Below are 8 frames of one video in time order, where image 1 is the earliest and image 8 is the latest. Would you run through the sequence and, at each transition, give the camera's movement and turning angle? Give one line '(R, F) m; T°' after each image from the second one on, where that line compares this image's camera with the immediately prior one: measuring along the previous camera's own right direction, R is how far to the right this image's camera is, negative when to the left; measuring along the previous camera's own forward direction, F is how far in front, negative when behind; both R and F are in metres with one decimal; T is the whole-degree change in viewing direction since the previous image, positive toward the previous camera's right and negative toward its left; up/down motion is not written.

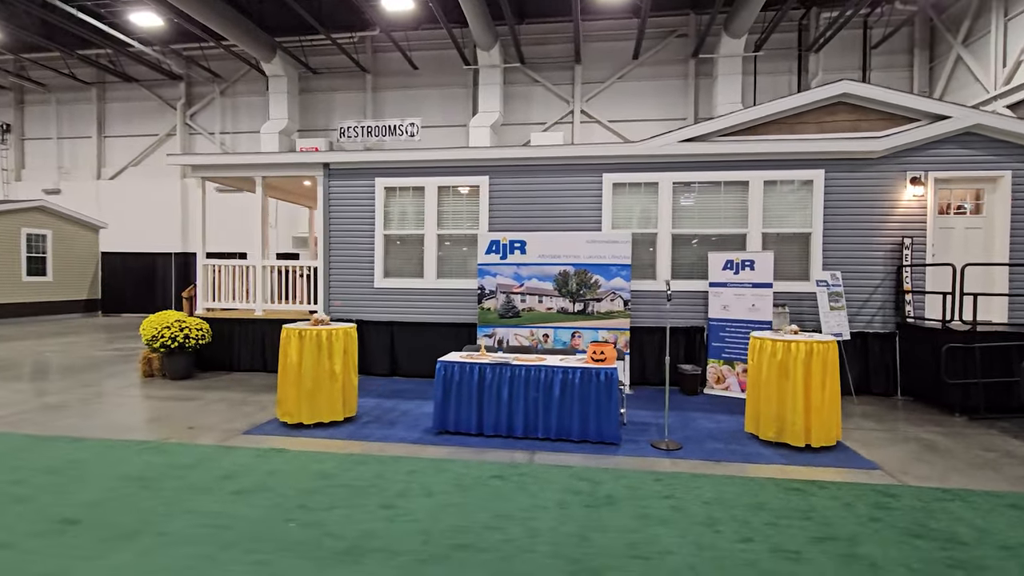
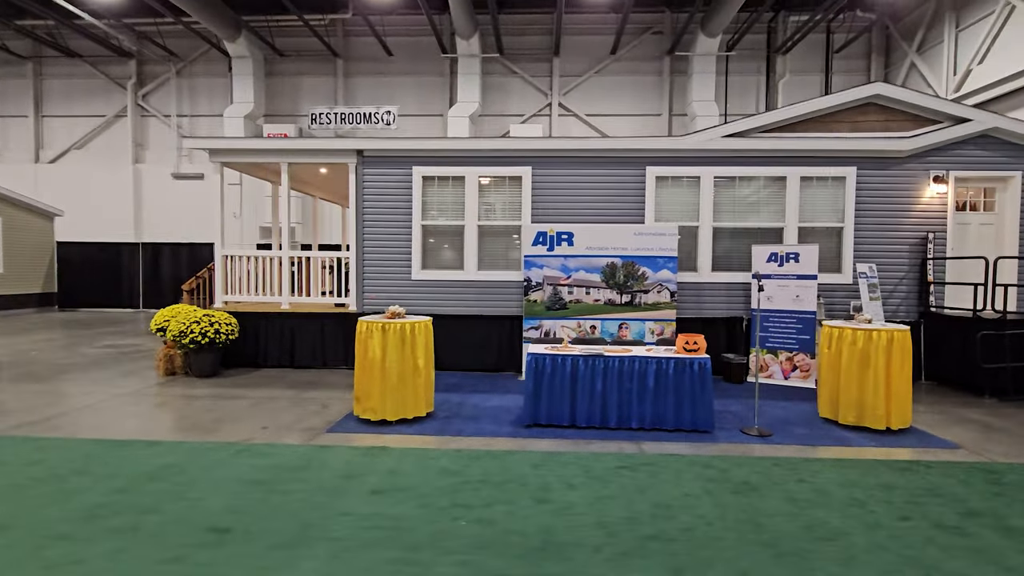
(-1.3, +0.1) m; +5°
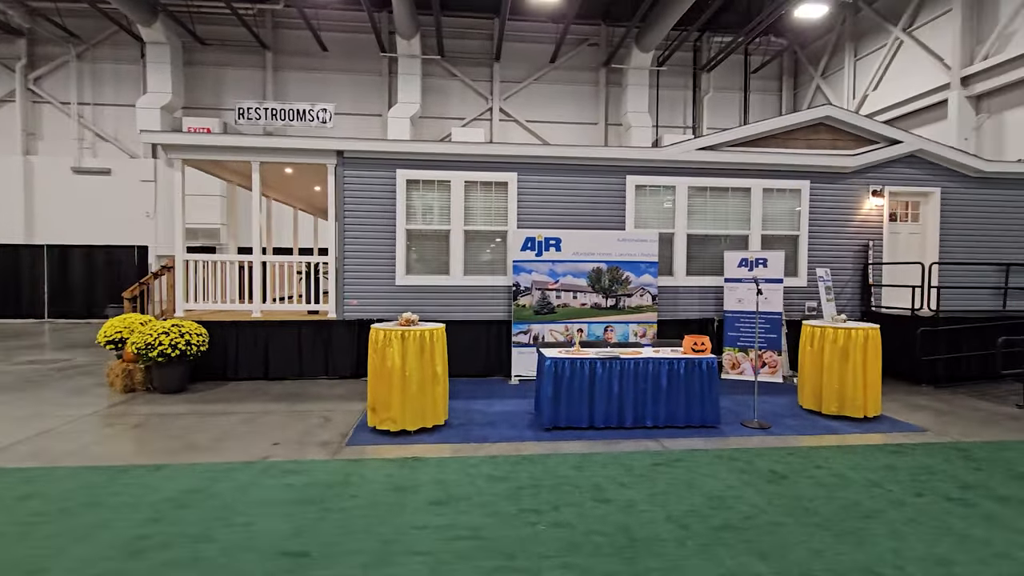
(-0.9, 0.0) m; +8°
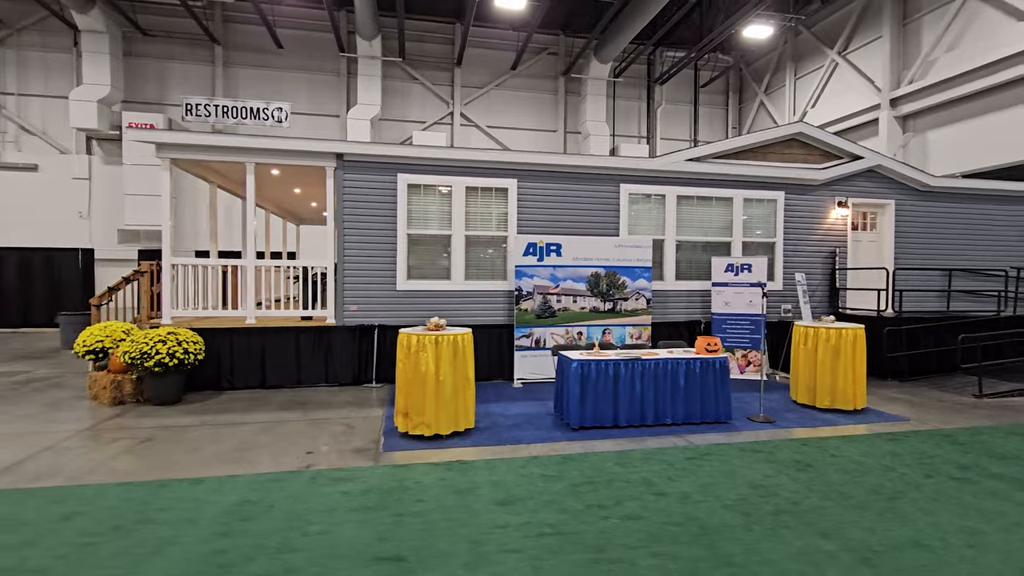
(-0.8, -0.1) m; +6°
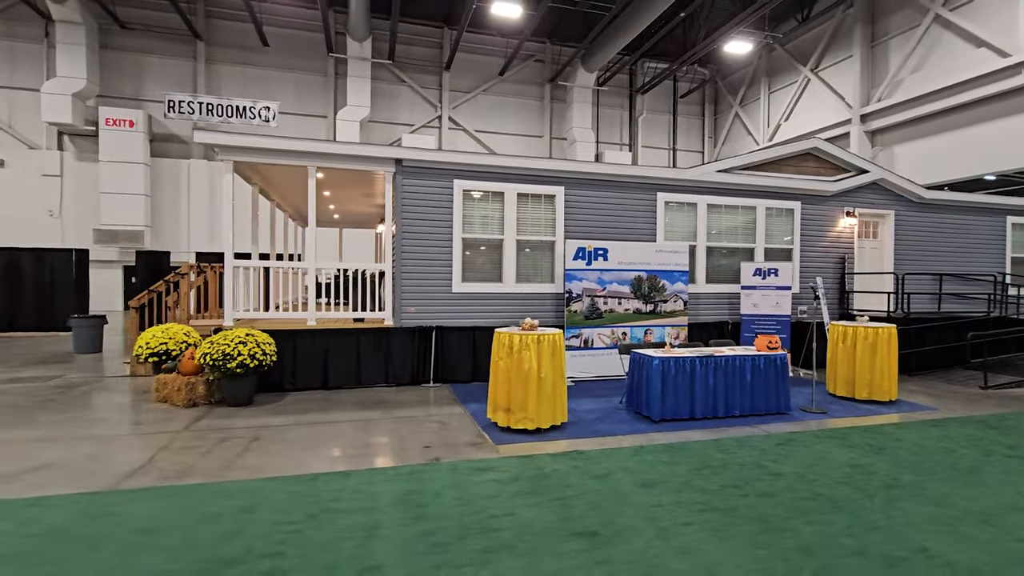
(-1.3, -0.3) m; +4°
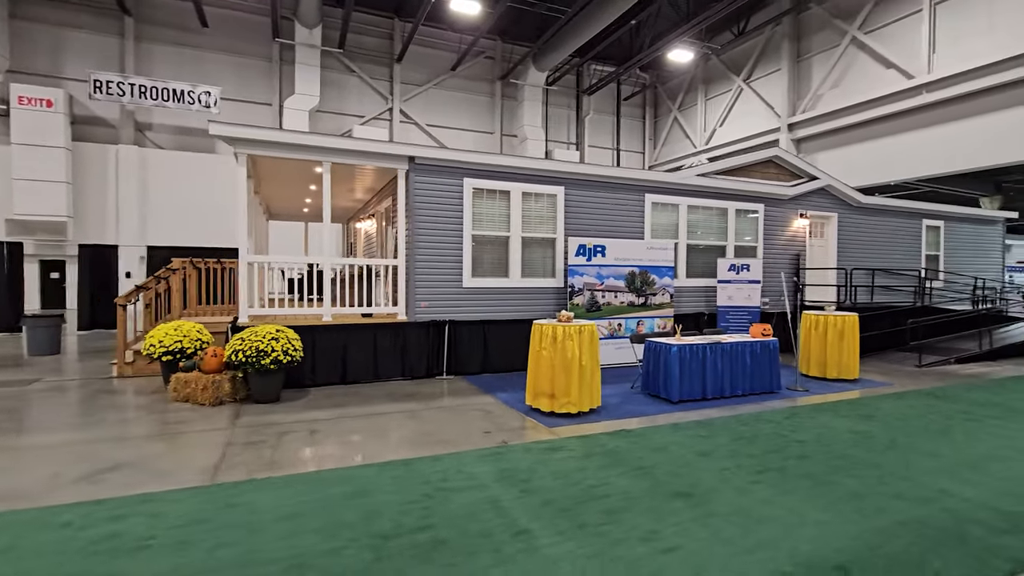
(-1.2, -0.3) m; +8°
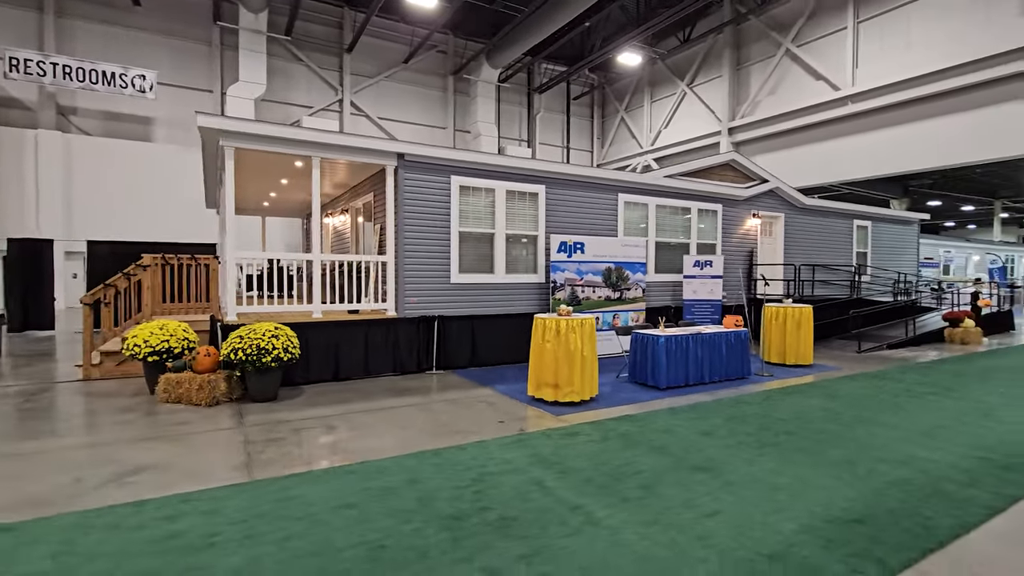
(-0.7, -0.2) m; +7°
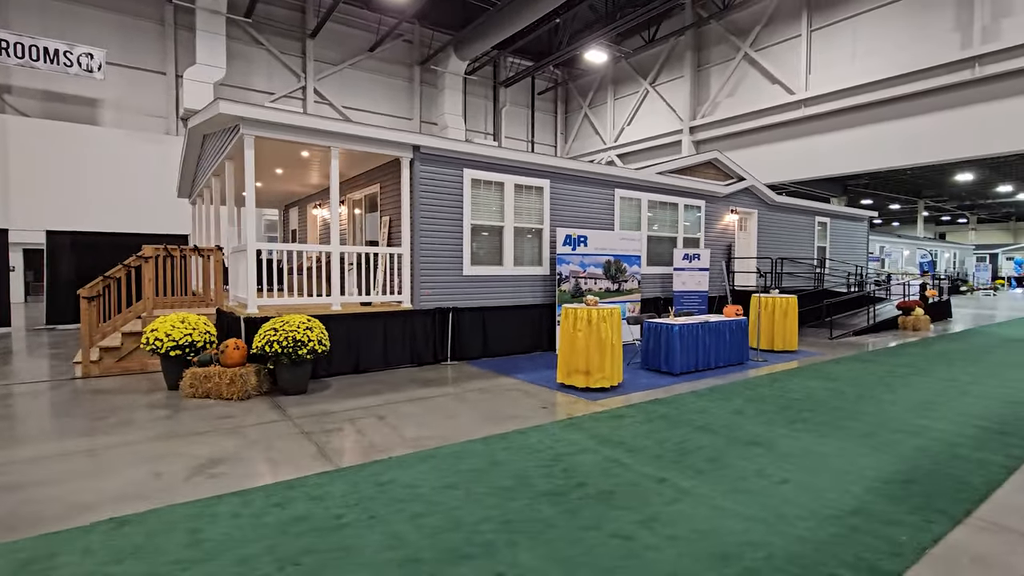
(-1.0, -0.1) m; +6°
